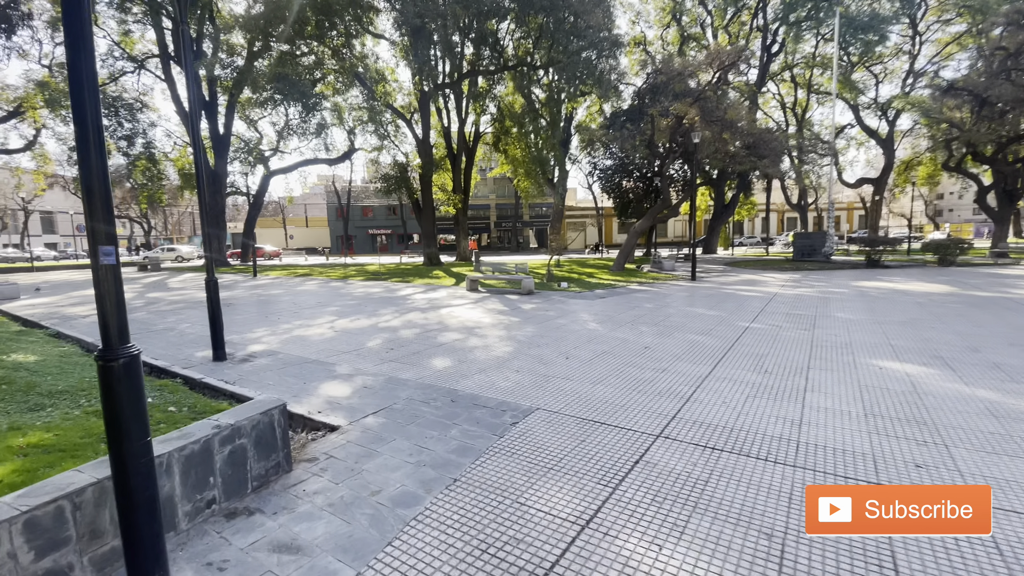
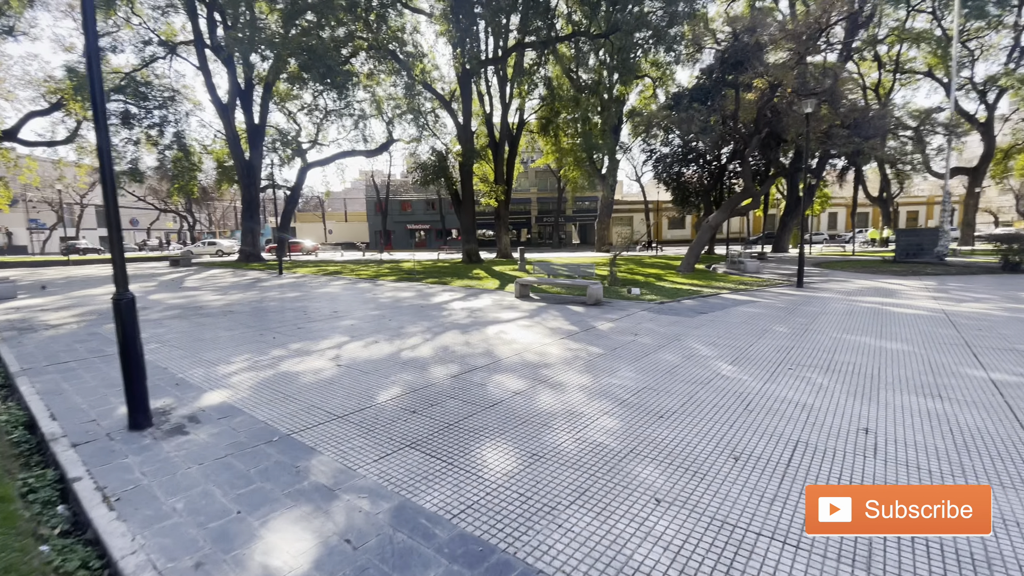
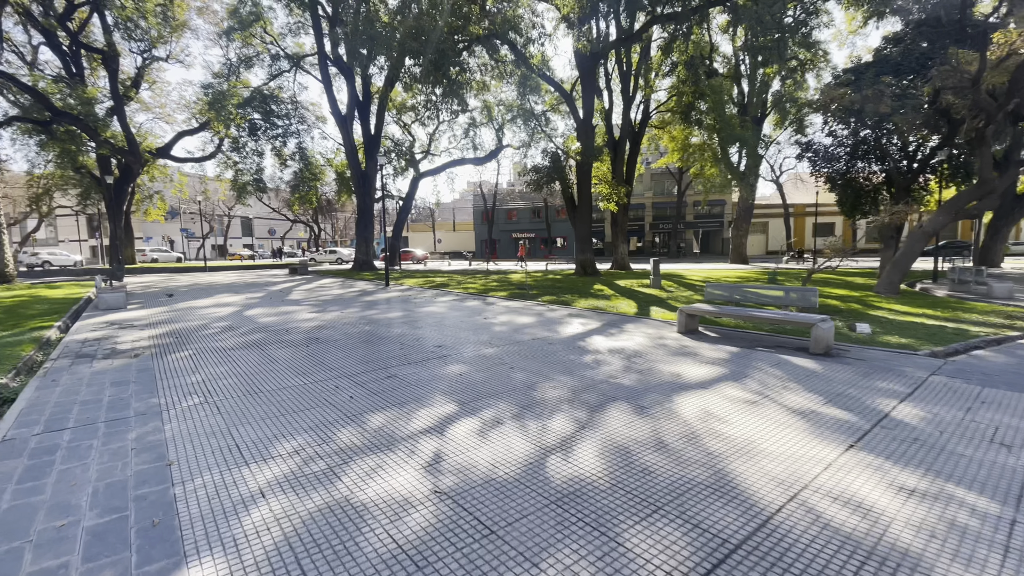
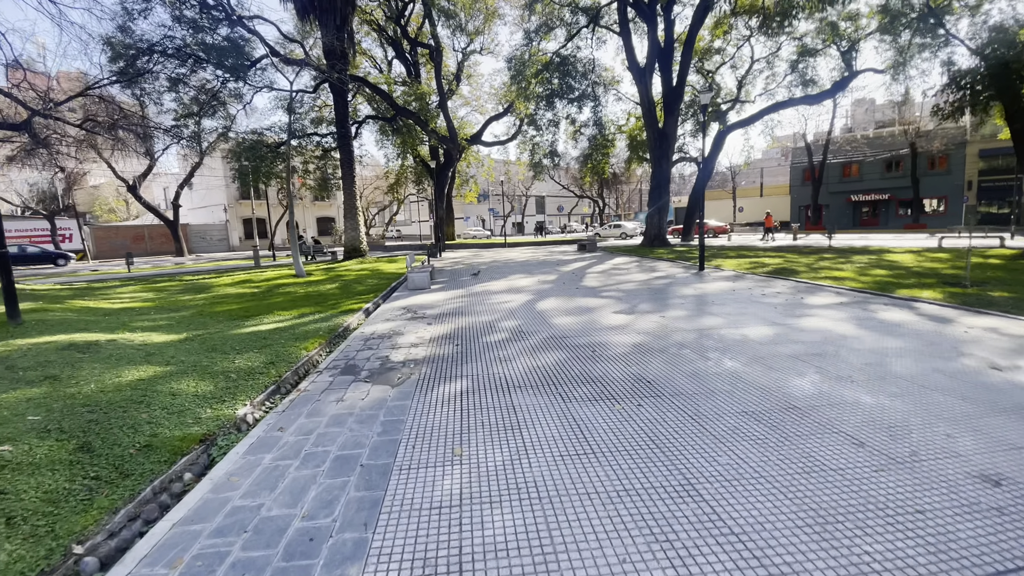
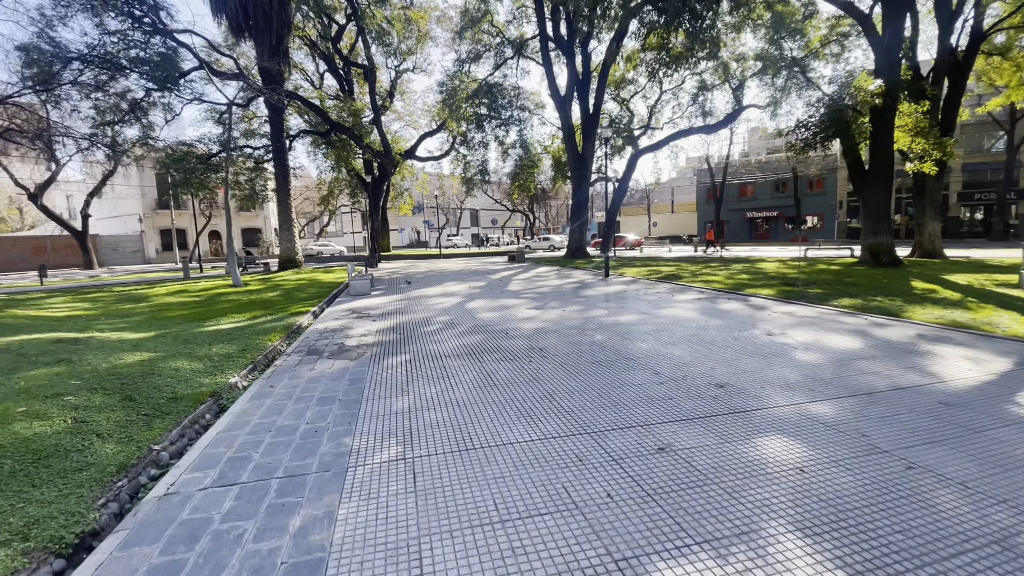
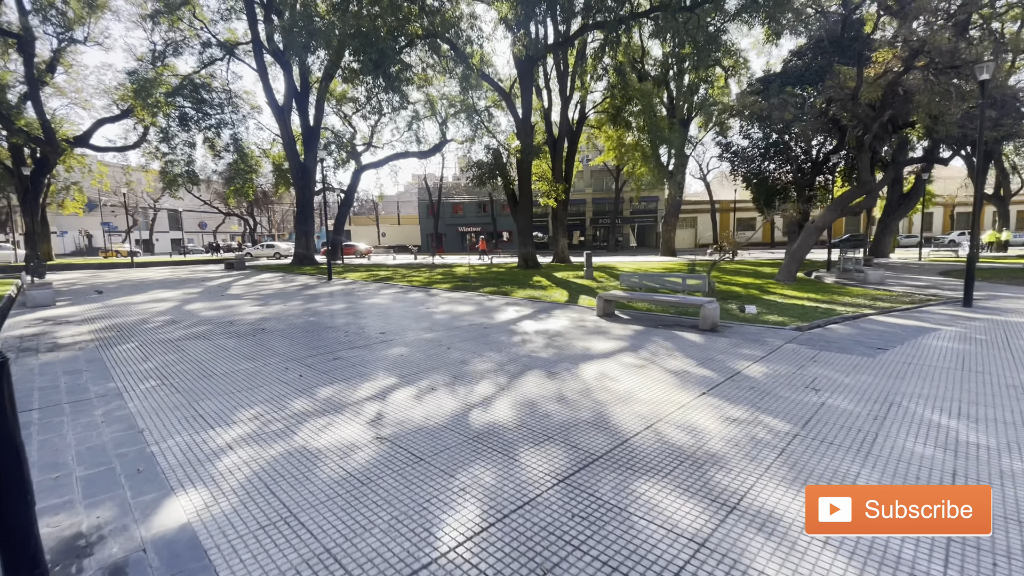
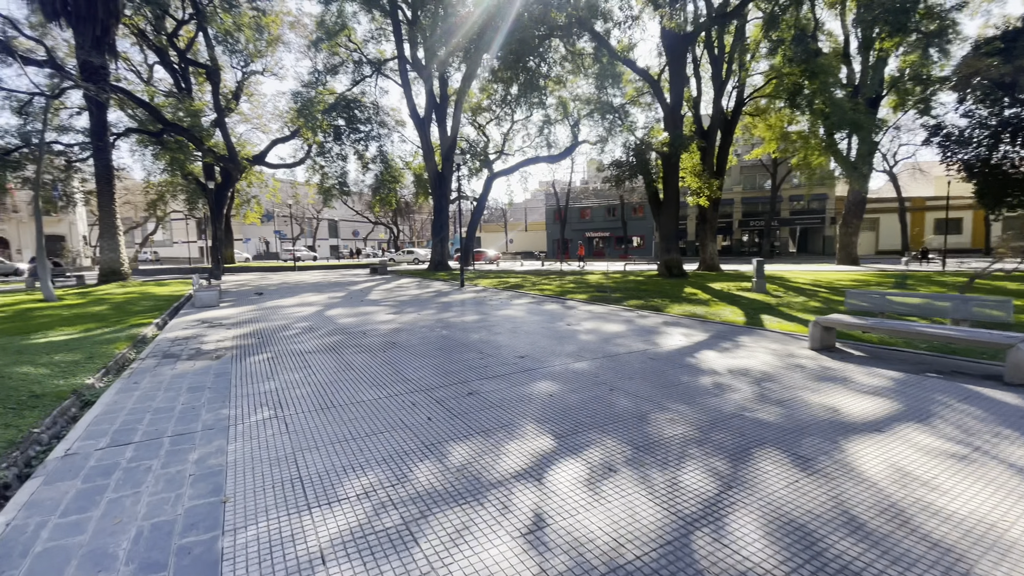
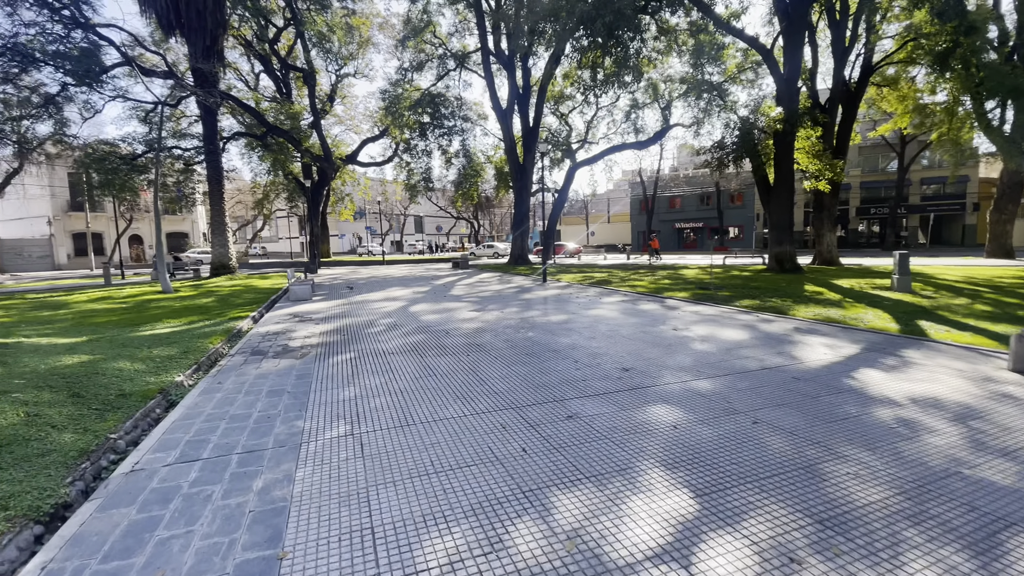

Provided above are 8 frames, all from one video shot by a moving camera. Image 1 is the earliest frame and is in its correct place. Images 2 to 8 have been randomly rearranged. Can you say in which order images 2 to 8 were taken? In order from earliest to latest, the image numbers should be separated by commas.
2, 6, 3, 7, 8, 5, 4
